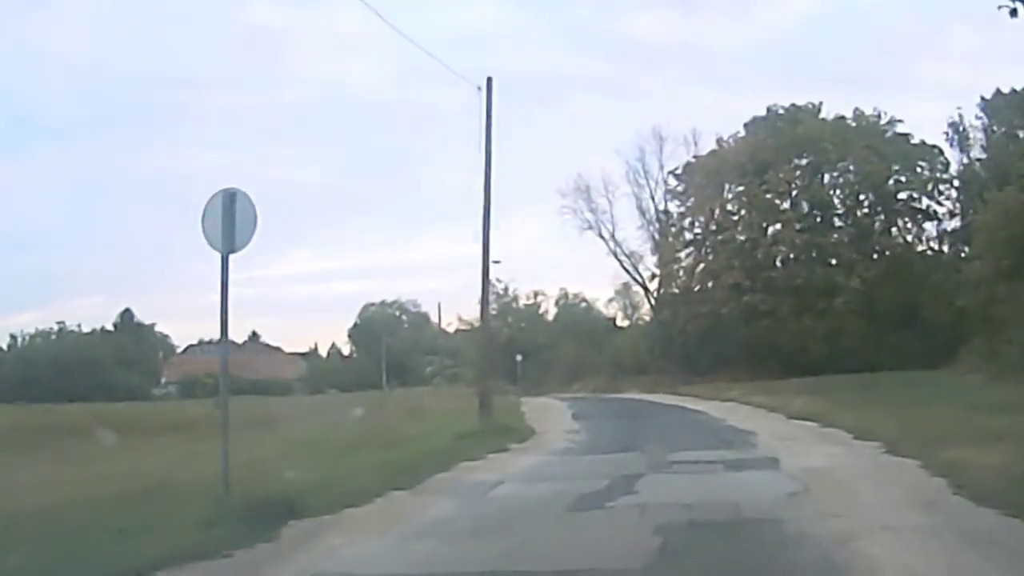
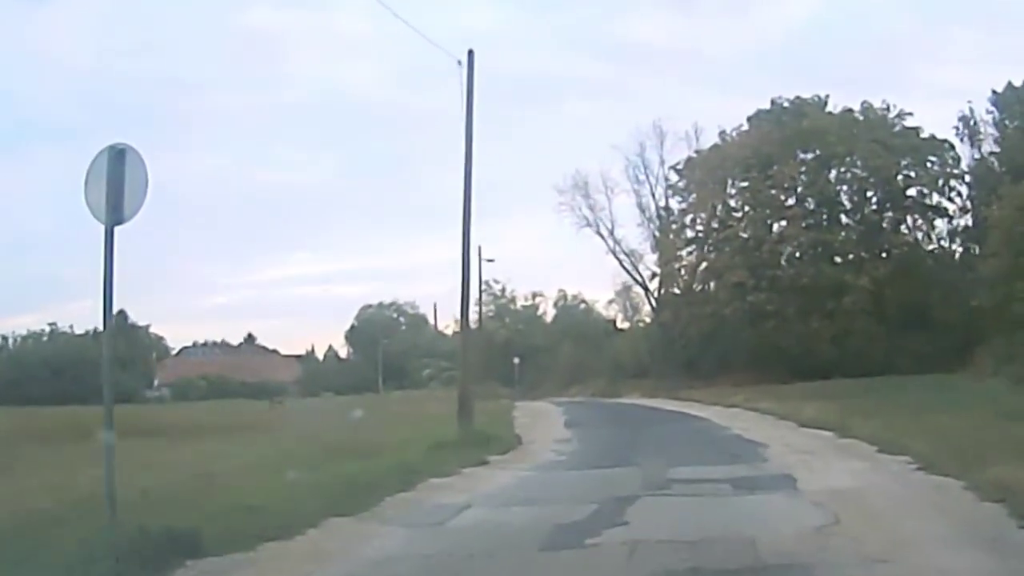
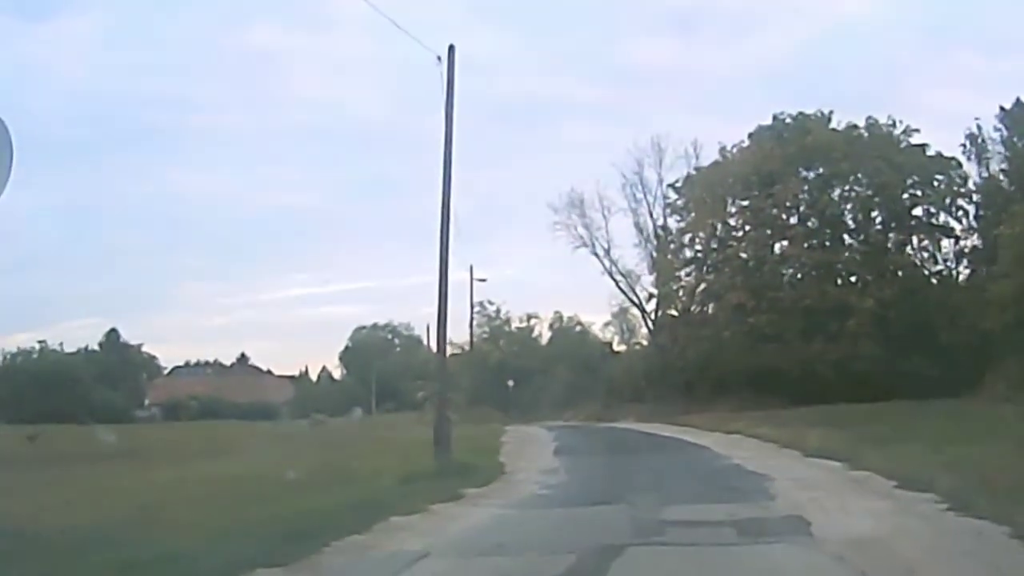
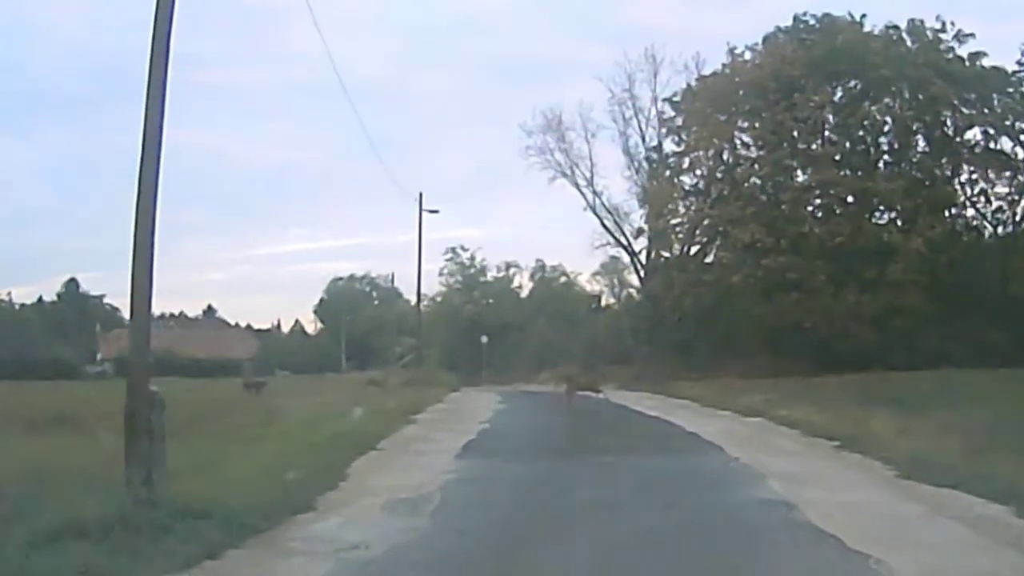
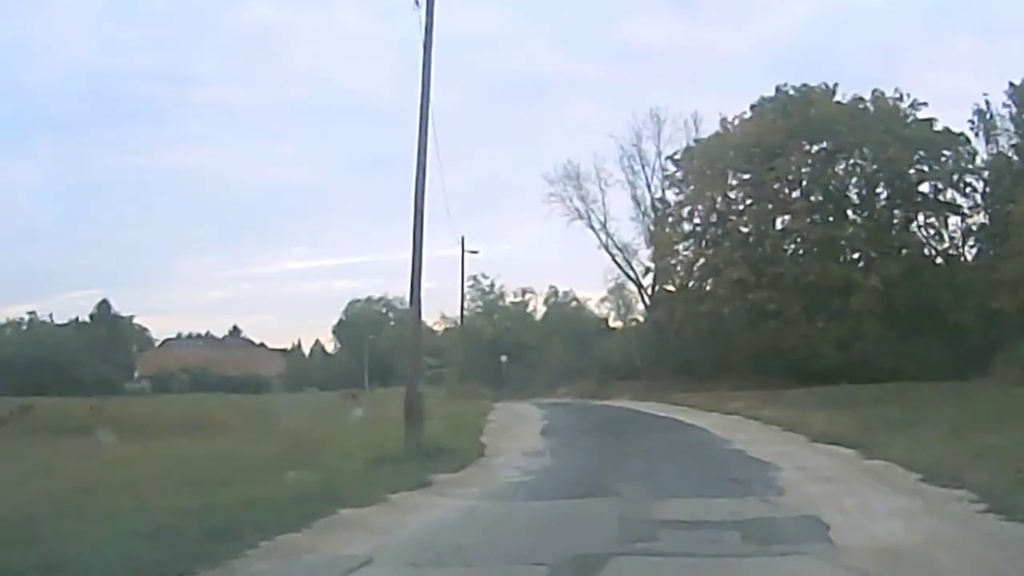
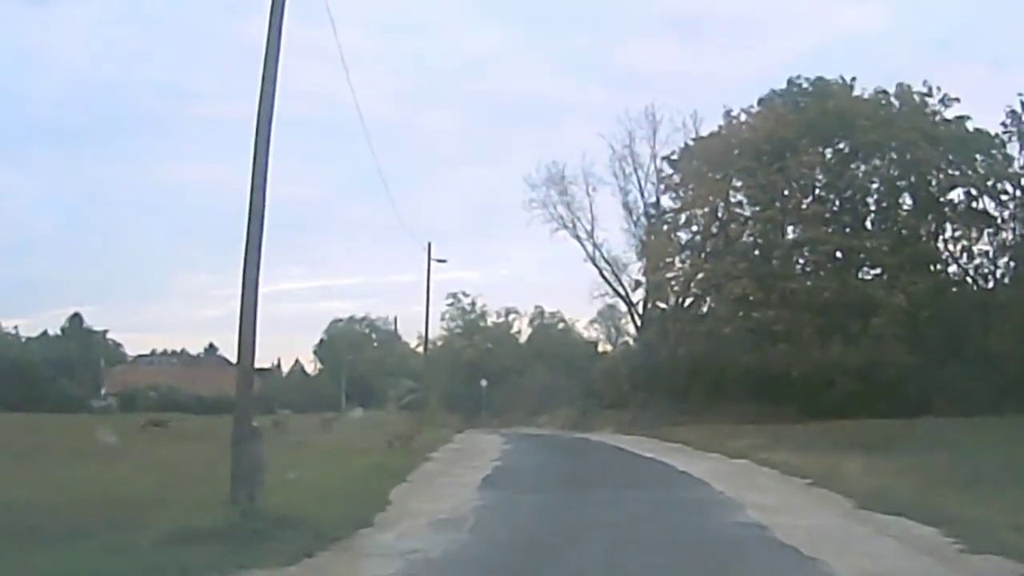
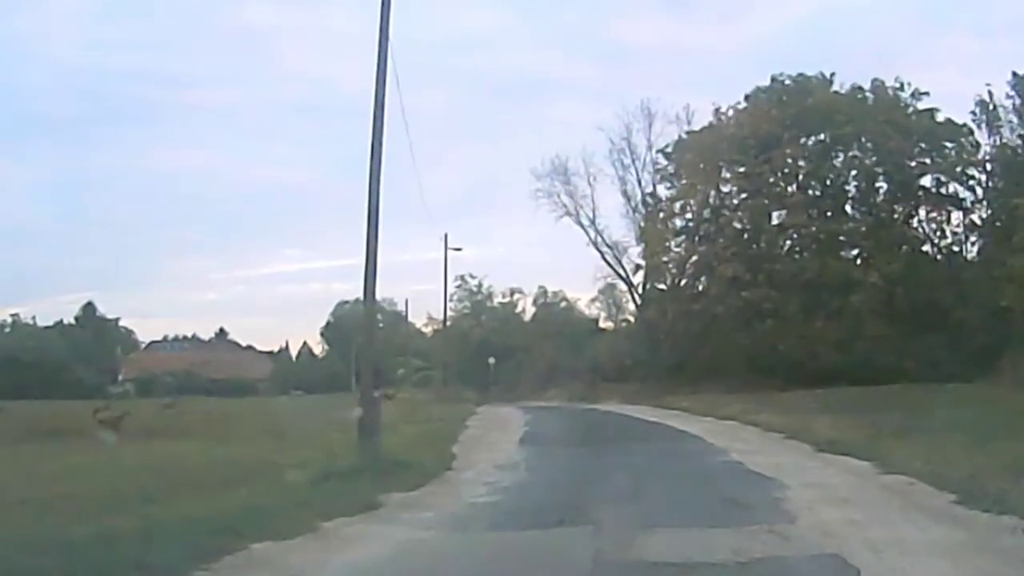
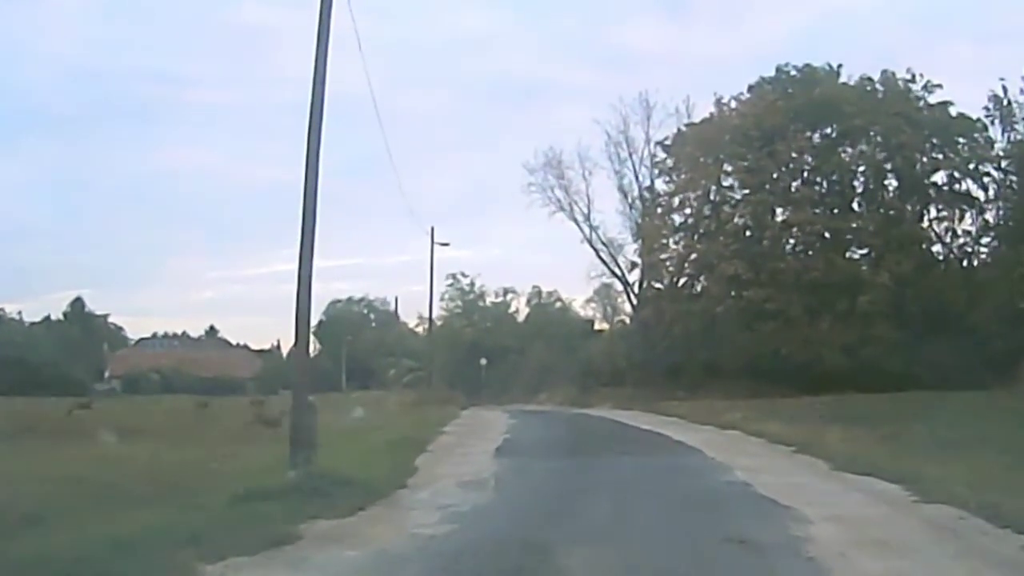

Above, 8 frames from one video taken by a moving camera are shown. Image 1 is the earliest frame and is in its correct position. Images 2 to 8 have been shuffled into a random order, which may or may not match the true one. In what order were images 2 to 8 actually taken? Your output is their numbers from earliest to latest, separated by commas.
2, 3, 5, 7, 8, 6, 4
